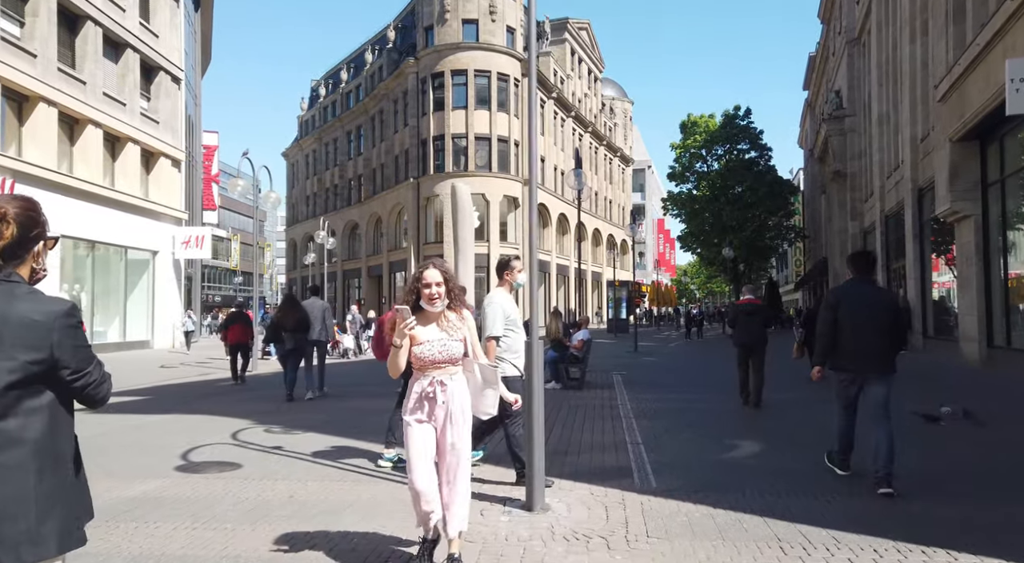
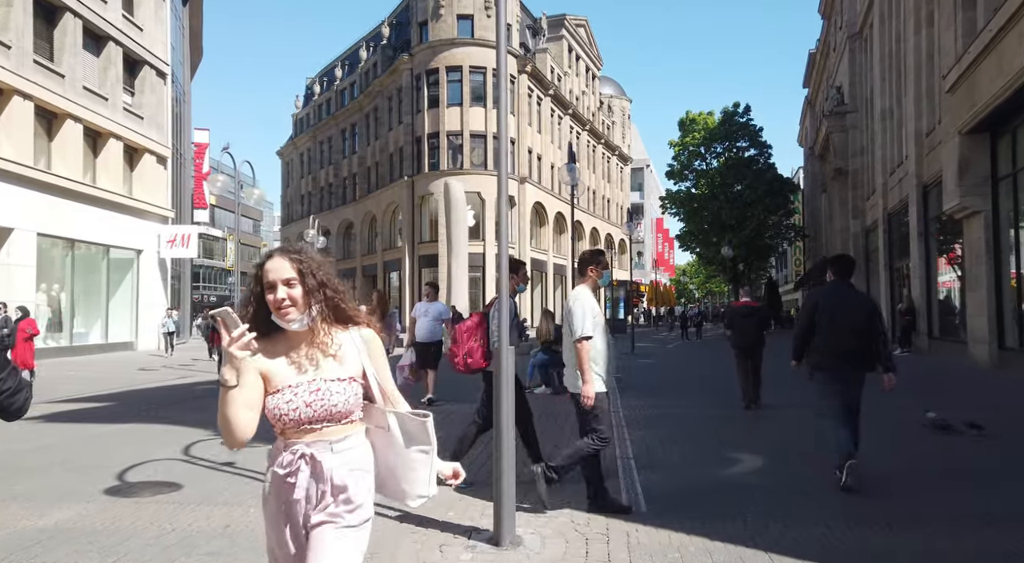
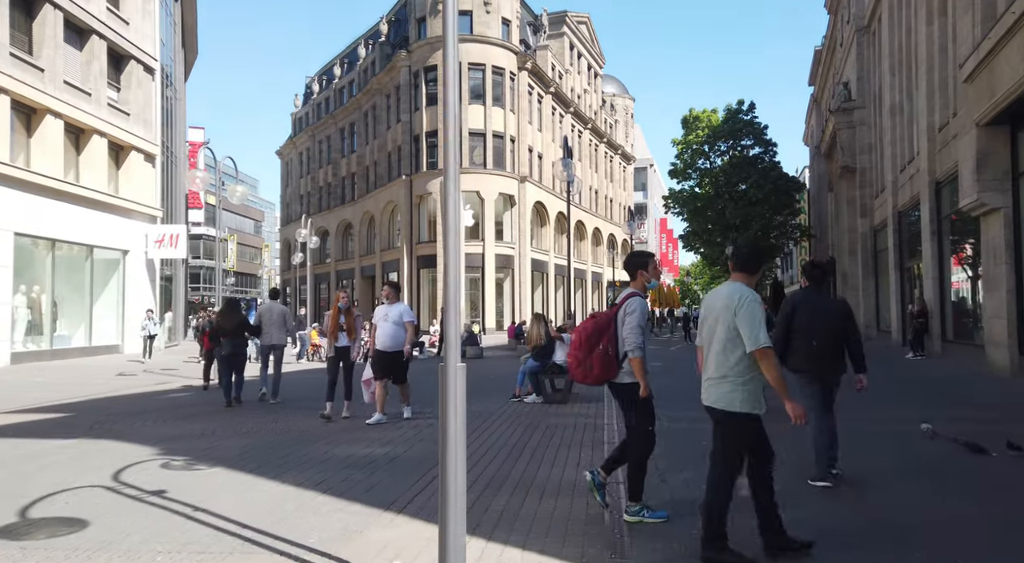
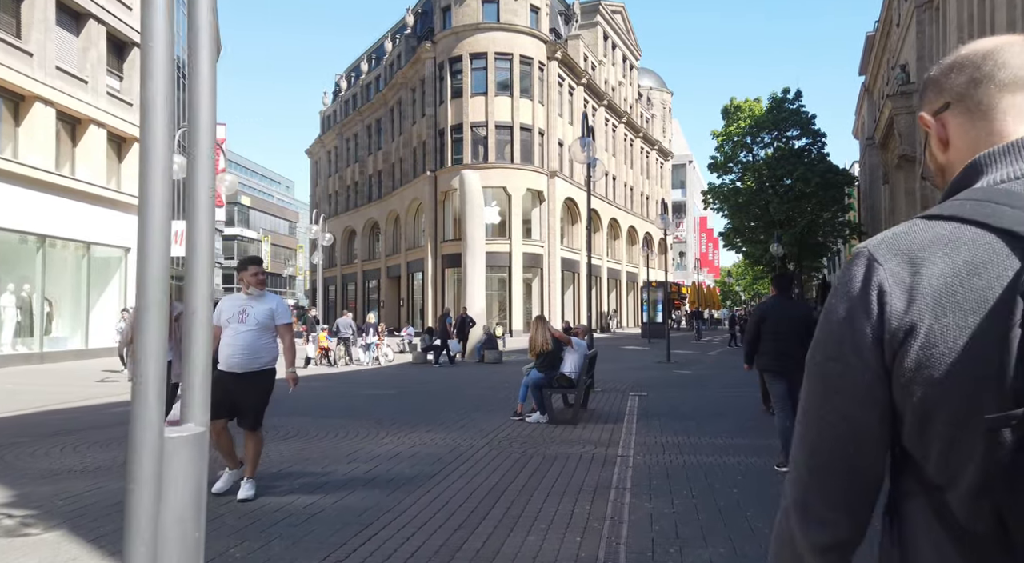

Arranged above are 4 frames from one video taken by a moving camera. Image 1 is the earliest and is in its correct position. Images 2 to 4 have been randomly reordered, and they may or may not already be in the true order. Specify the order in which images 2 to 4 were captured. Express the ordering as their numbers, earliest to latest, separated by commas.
2, 3, 4
